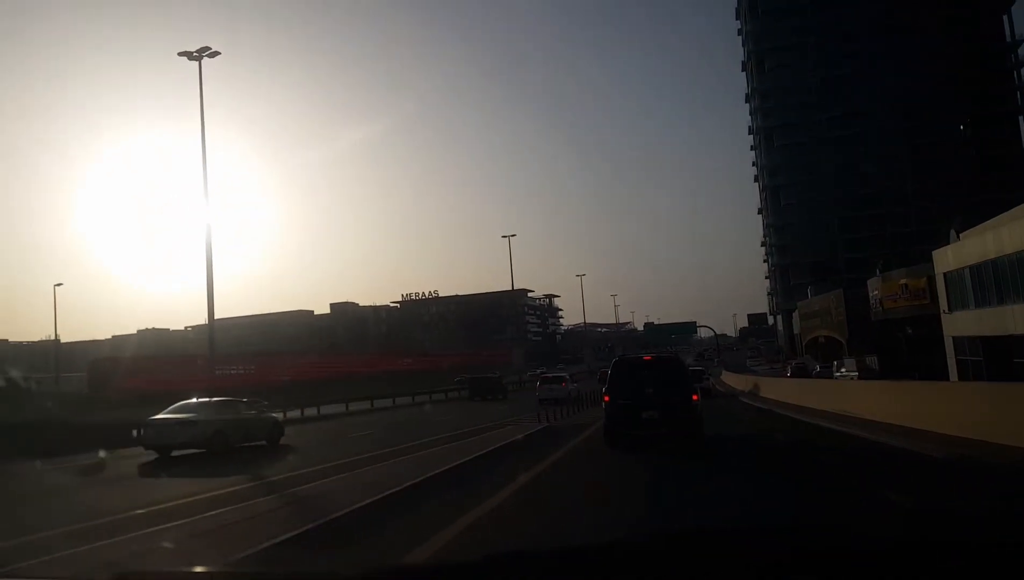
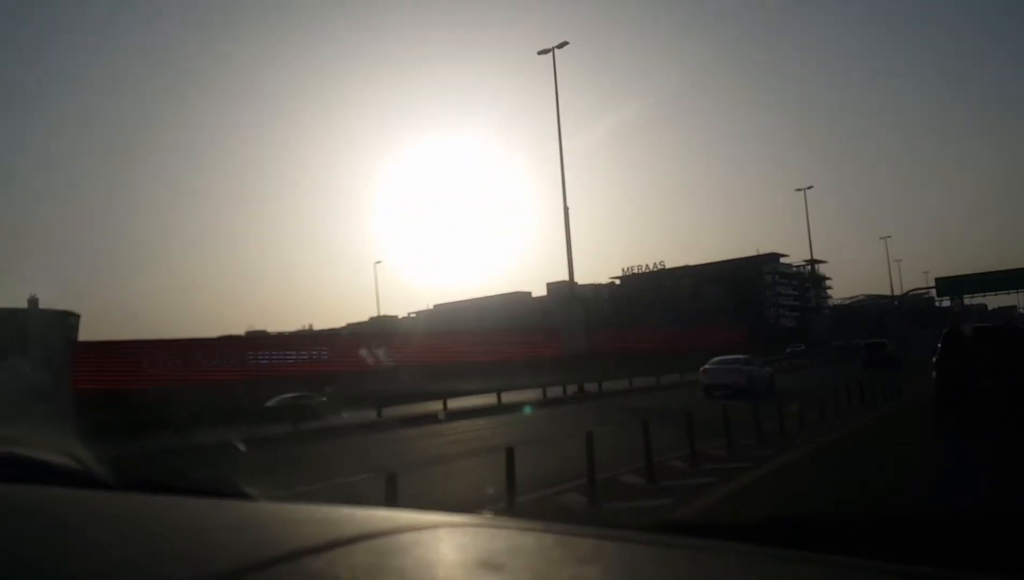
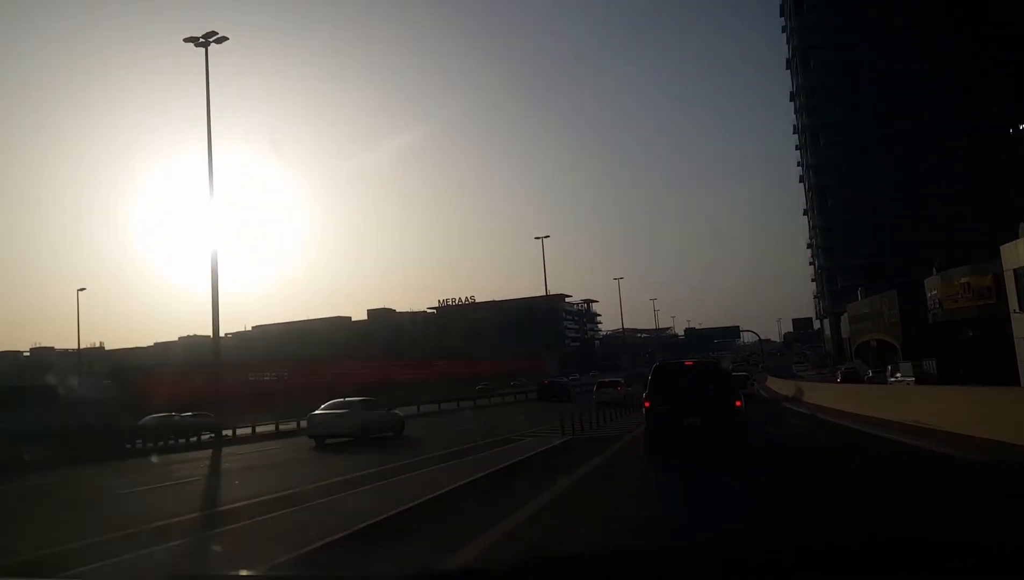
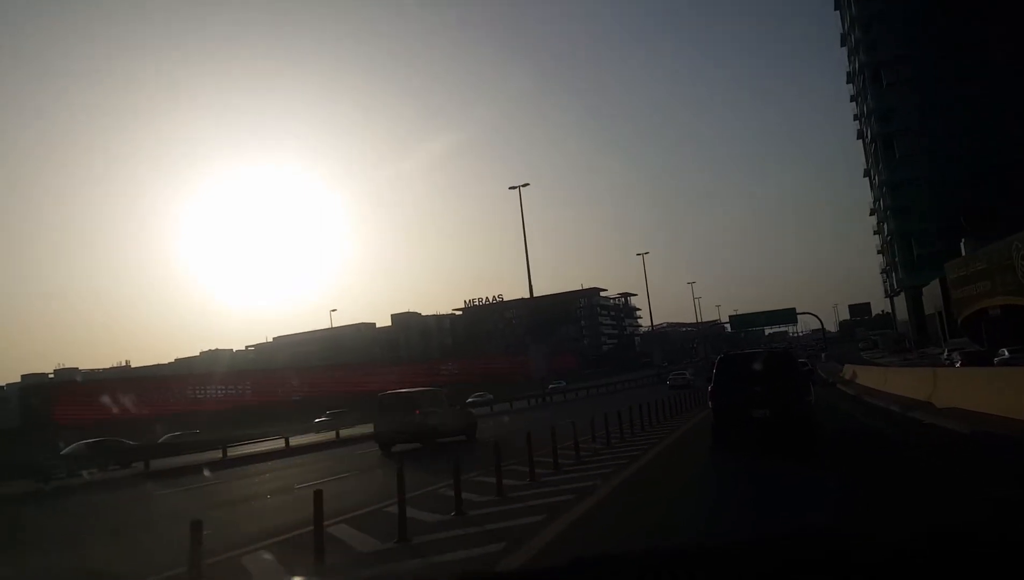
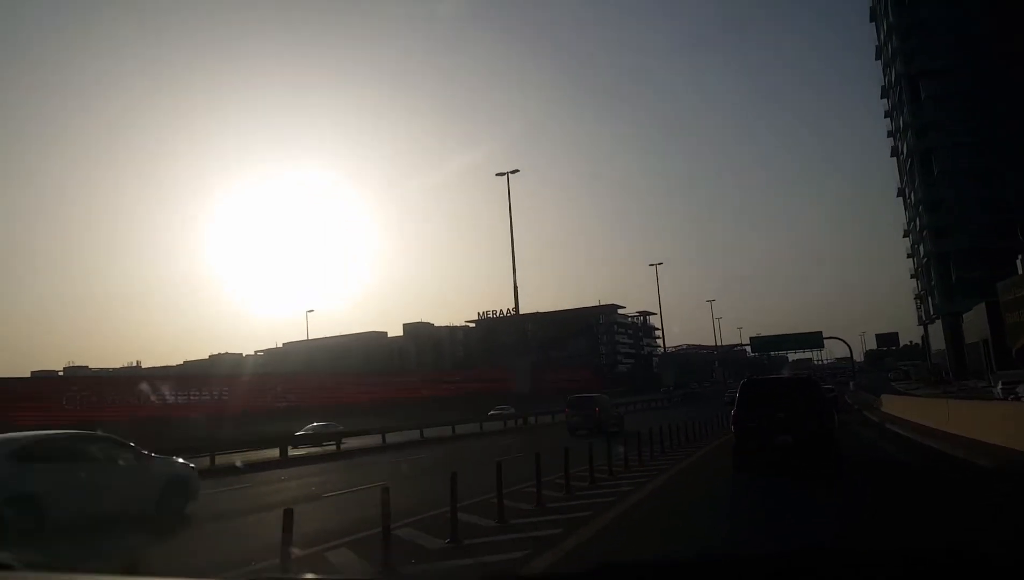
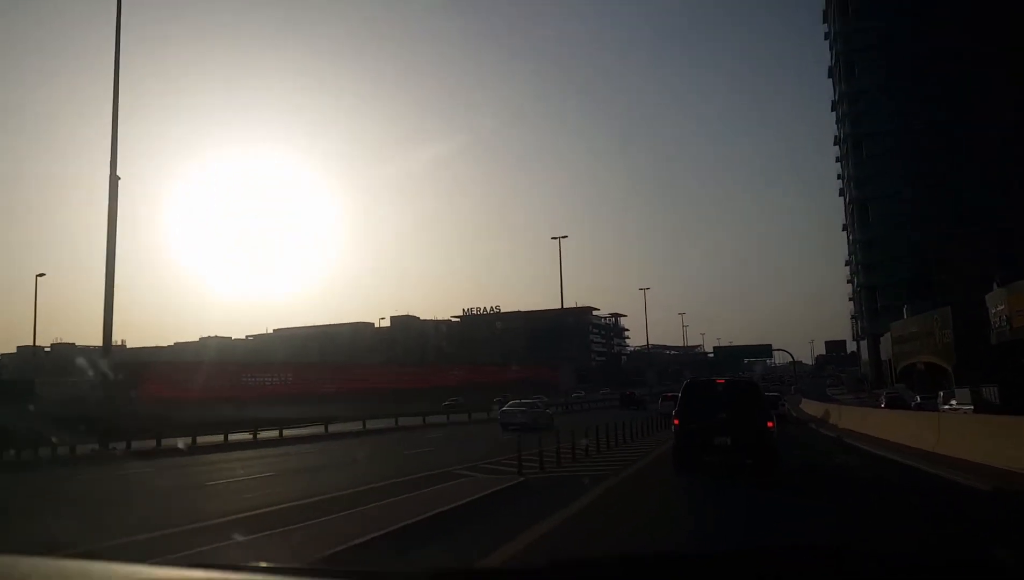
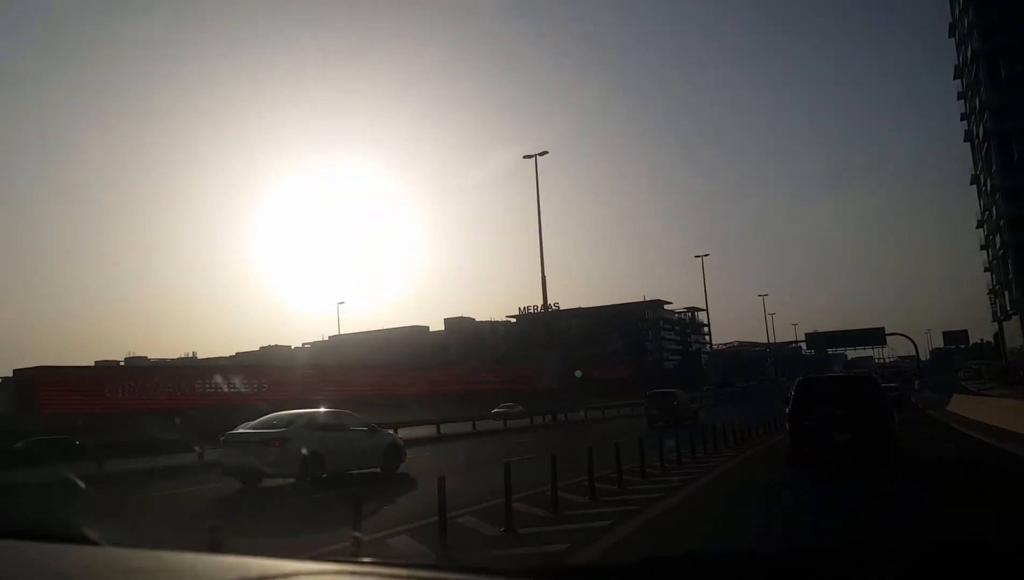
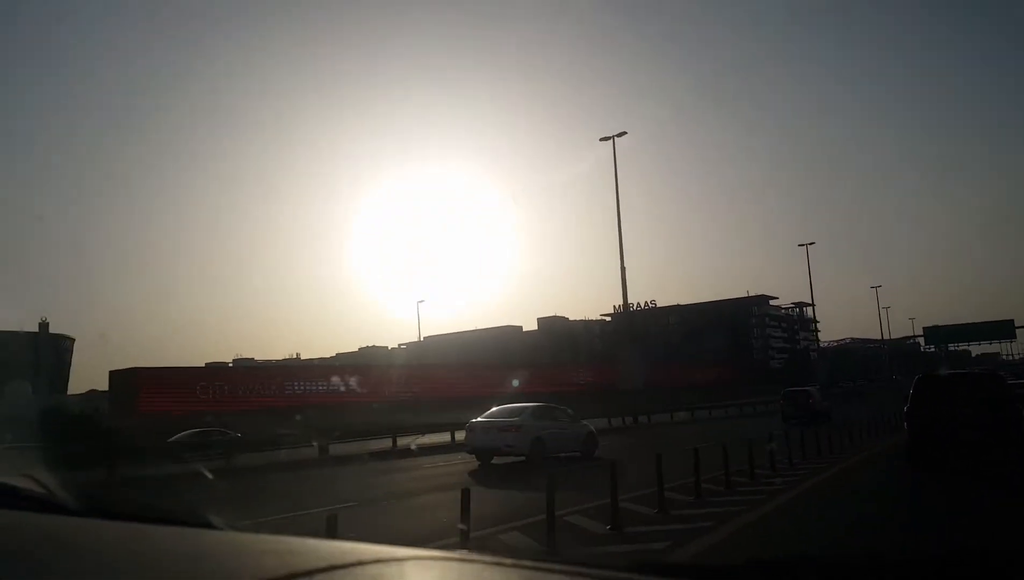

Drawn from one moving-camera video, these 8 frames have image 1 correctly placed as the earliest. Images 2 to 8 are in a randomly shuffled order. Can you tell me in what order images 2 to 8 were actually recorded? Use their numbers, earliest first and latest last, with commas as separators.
3, 6, 4, 5, 7, 8, 2
